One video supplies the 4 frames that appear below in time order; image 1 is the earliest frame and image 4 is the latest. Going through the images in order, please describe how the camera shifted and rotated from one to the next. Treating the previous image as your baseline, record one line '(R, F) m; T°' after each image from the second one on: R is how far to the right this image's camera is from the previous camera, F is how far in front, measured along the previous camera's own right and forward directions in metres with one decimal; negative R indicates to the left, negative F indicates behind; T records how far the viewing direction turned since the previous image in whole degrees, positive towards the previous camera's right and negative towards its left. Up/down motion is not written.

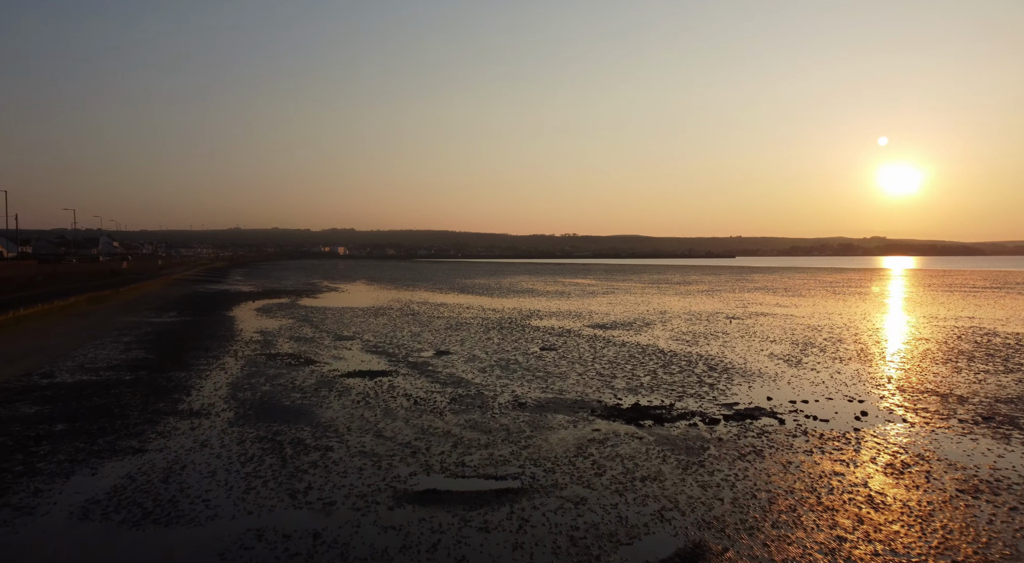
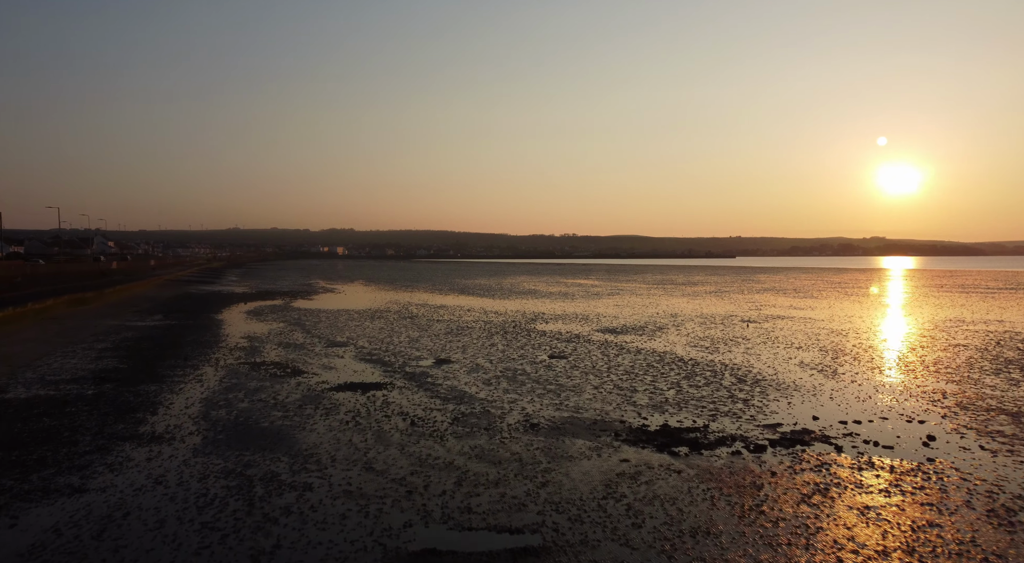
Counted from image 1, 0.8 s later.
(-0.2, +1.6) m; 0°
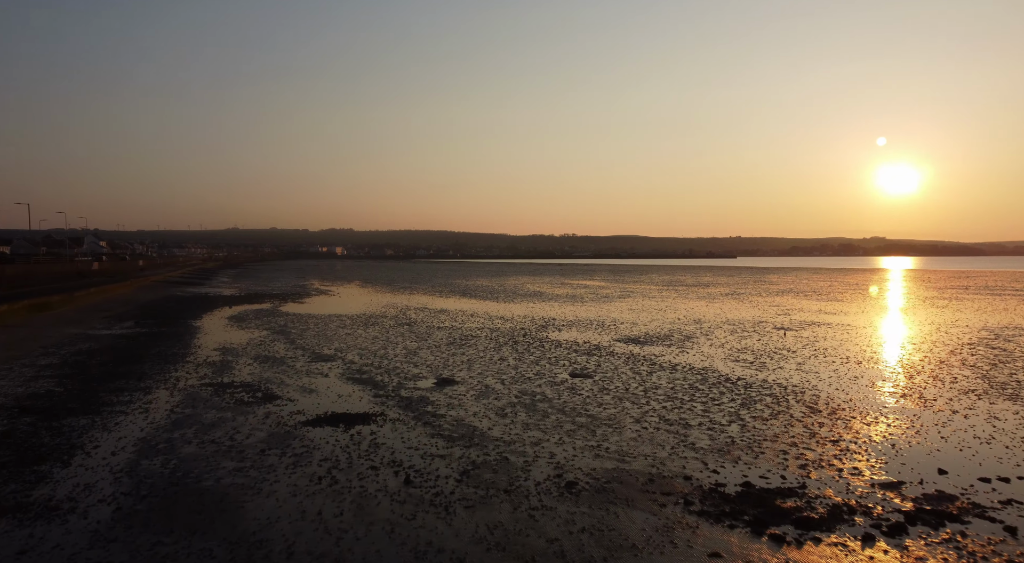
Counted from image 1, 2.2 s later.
(-0.4, +2.9) m; 0°
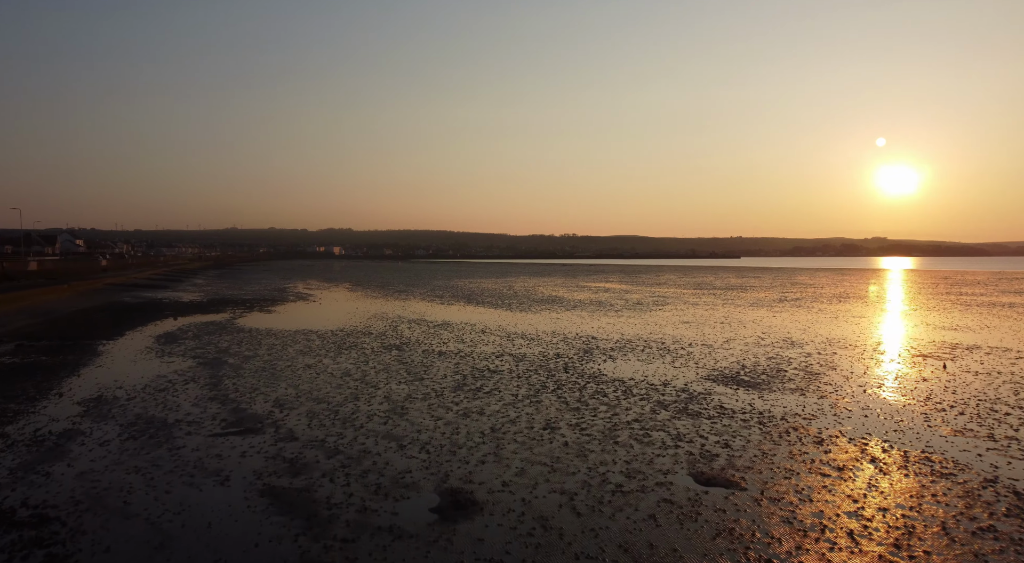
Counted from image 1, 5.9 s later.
(-0.9, +7.8) m; 0°
